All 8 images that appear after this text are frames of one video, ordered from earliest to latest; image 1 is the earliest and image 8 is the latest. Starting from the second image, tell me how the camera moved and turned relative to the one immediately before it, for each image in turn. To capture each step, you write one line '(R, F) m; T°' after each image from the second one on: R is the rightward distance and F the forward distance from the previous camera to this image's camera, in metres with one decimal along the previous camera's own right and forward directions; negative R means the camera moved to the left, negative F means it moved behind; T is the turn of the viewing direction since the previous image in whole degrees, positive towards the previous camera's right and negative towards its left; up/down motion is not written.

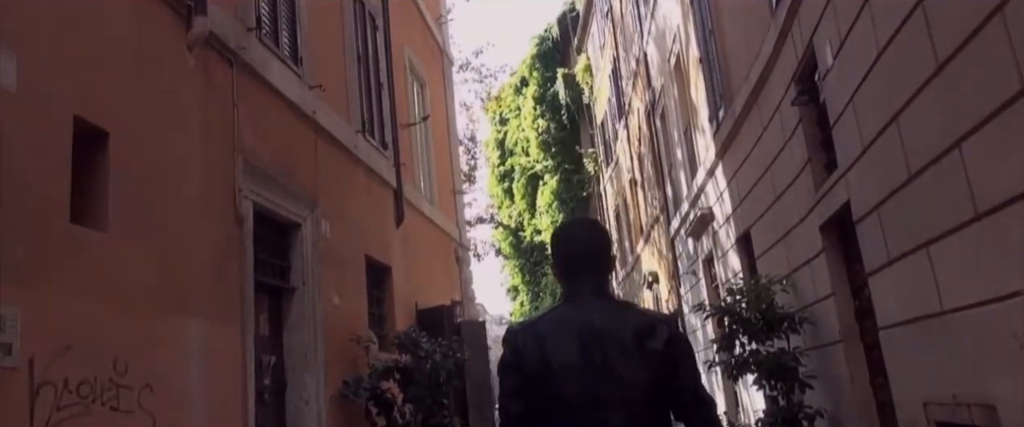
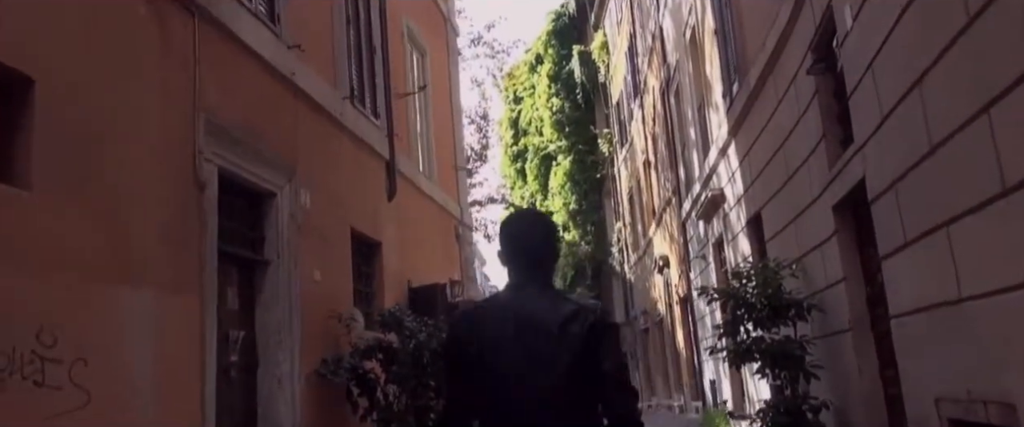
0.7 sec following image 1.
(+0.2, +0.5) m; -1°
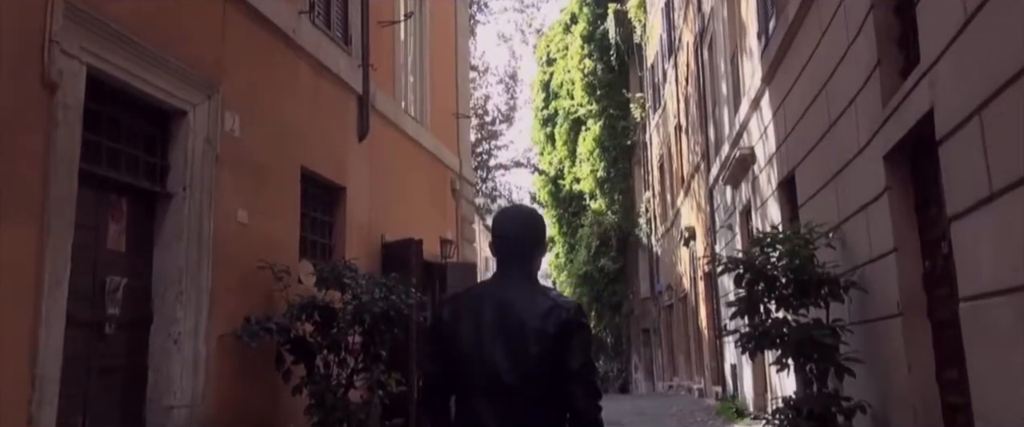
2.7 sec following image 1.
(+0.5, +1.4) m; -2°
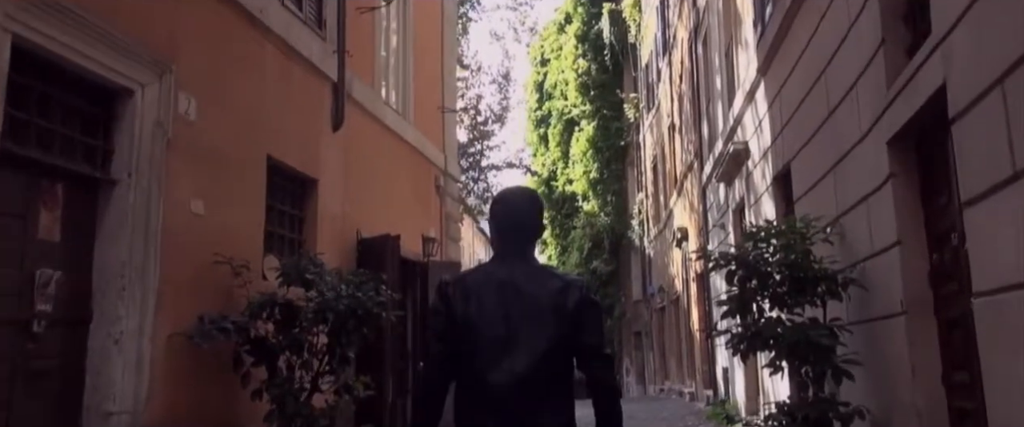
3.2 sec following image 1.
(+0.1, +0.4) m; 0°
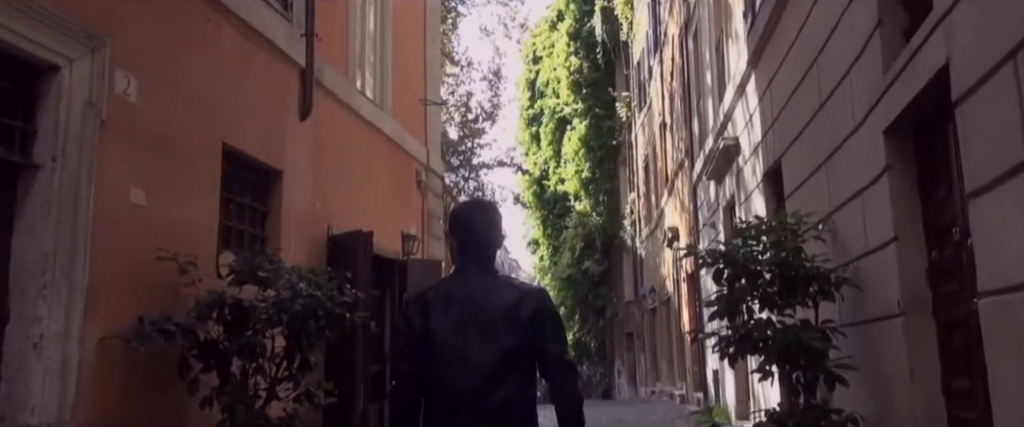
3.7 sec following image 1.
(+0.2, +0.4) m; 0°
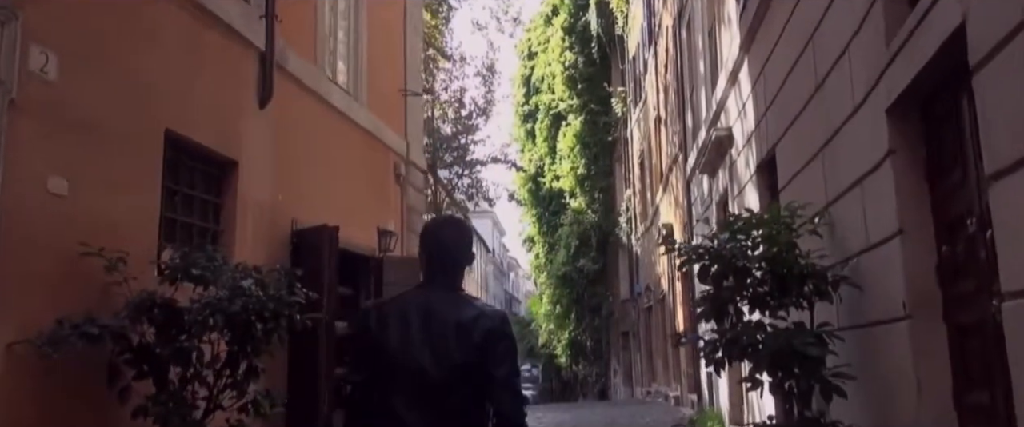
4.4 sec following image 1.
(+0.2, +0.5) m; 0°
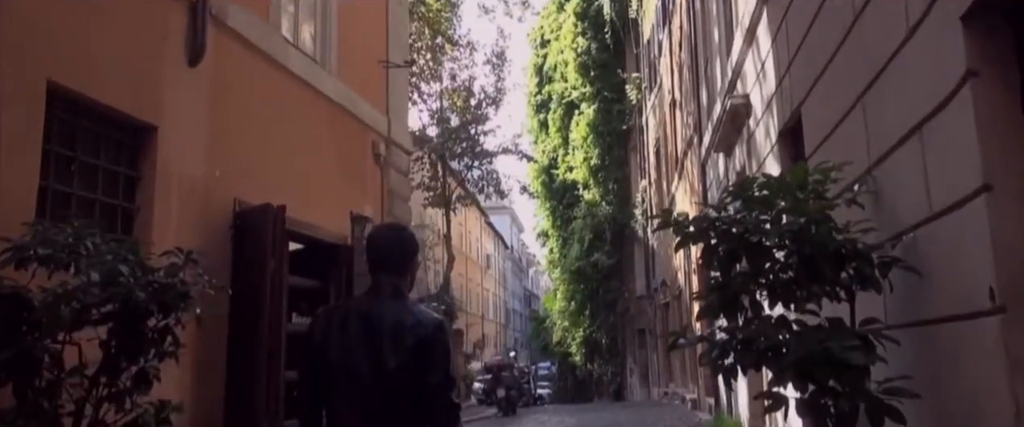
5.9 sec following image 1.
(+0.3, +1.2) m; -1°
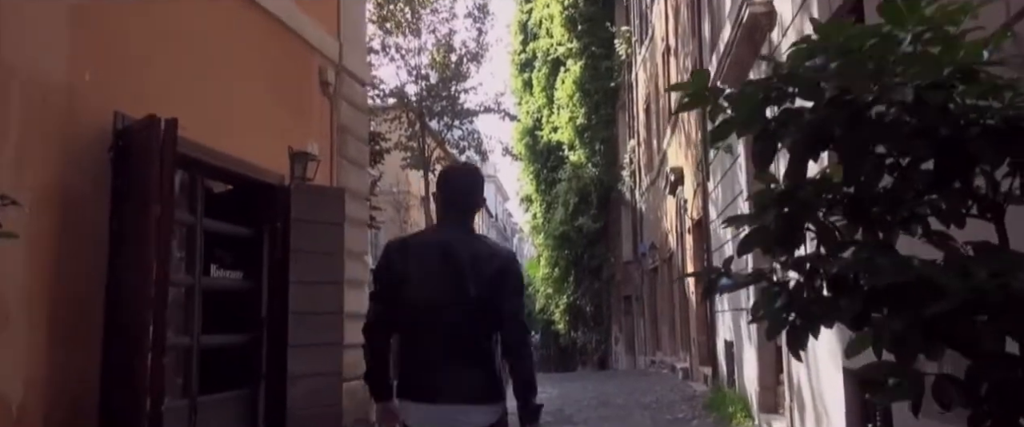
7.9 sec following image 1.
(+0.1, +1.5) m; +1°
